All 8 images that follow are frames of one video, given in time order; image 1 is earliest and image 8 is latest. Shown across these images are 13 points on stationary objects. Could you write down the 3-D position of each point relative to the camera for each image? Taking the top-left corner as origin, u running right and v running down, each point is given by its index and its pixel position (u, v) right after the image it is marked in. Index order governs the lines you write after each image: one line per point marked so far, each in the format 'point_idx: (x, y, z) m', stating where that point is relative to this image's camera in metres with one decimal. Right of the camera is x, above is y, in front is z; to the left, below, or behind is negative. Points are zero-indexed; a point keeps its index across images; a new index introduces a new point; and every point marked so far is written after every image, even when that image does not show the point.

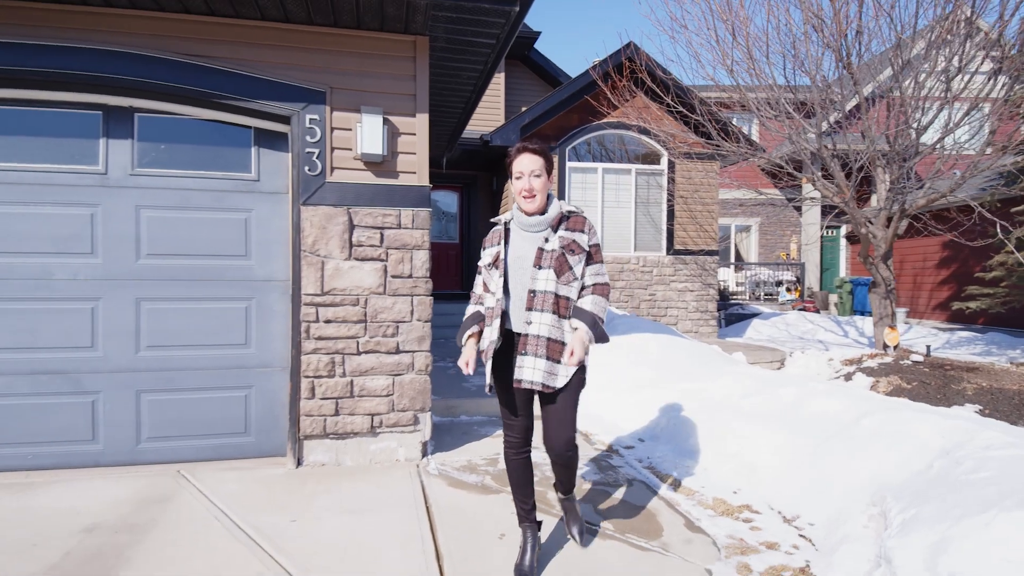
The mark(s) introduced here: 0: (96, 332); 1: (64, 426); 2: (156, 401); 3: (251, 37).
0: (-2.6, -0.3, +3.8) m
1: (-2.8, -0.9, +3.8) m
2: (-2.3, -0.7, +3.9) m
3: (-1.7, +1.6, +3.9) m
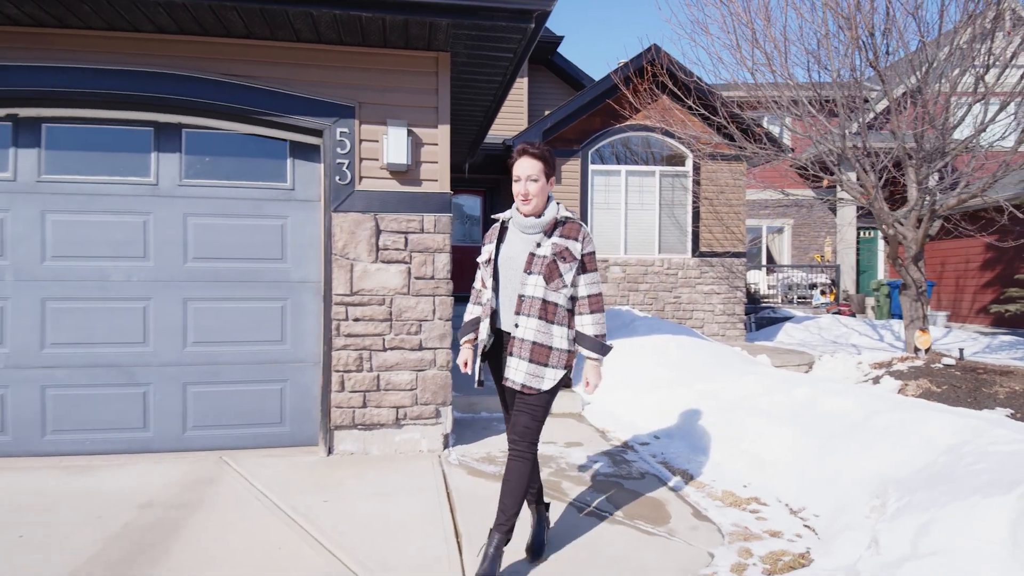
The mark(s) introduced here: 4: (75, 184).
0: (-2.5, -0.3, +4.2) m
1: (-2.7, -0.9, +4.2) m
2: (-2.2, -0.7, +4.3) m
3: (-1.5, +1.6, +4.2) m
4: (-3.0, +0.7, +4.1) m
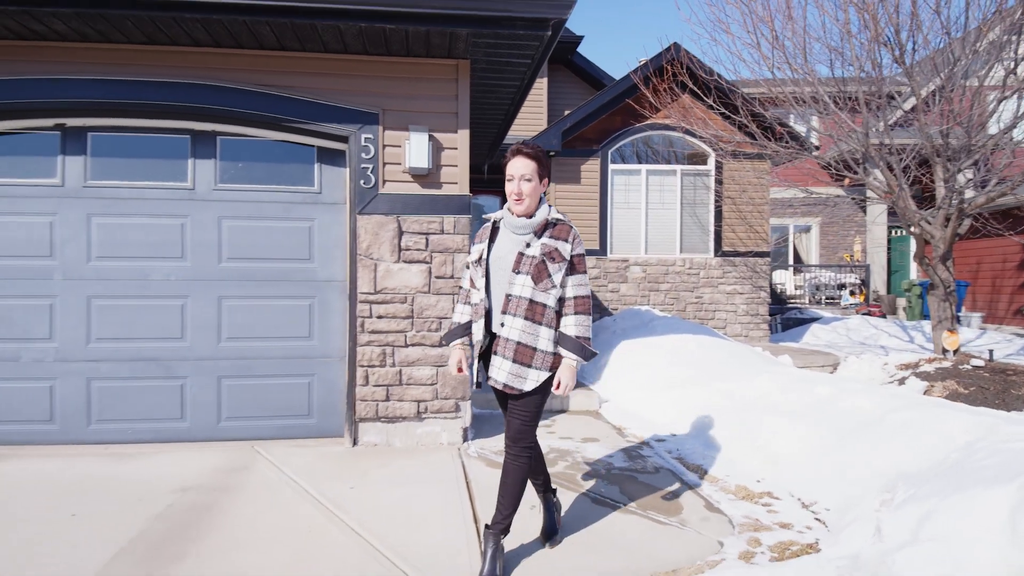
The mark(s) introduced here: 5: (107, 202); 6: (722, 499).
0: (-2.4, -0.3, +4.4) m
1: (-2.6, -0.9, +4.4) m
2: (-2.1, -0.7, +4.5) m
3: (-1.4, +1.6, +4.4) m
4: (-2.9, +0.7, +4.4) m
5: (-2.9, +0.6, +4.4) m
6: (+1.4, -1.4, +4.0) m
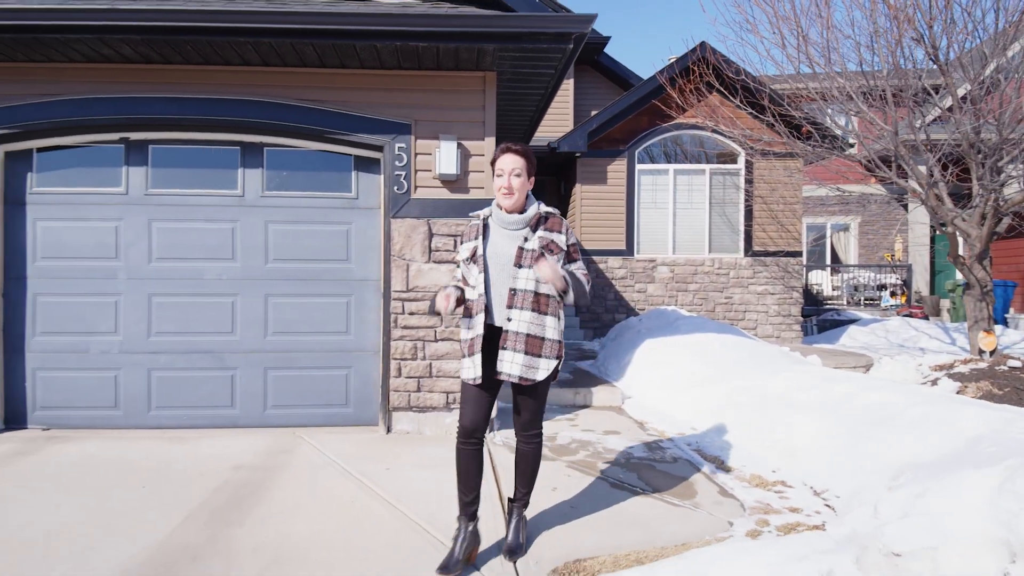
0: (-2.2, -0.3, +4.8) m
1: (-2.4, -0.9, +4.8) m
2: (-1.9, -0.7, +4.9) m
3: (-1.2, +1.6, +4.8) m
4: (-2.7, +0.7, +4.8) m
5: (-2.7, +0.6, +4.8) m
6: (+1.6, -1.4, +4.2) m
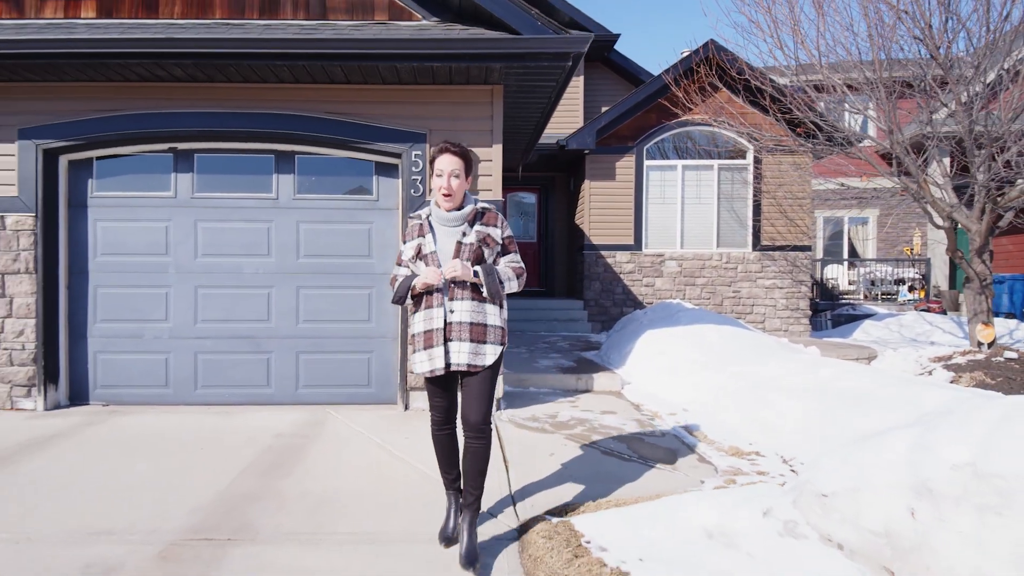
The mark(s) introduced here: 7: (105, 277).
0: (-2.2, -0.2, +5.4) m
1: (-2.4, -0.8, +5.4) m
2: (-1.9, -0.6, +5.5) m
3: (-1.2, +1.7, +5.3) m
4: (-2.6, +0.8, +5.4) m
5: (-2.7, +0.7, +5.4) m
6: (+1.6, -1.3, +4.7) m
7: (-3.6, +0.1, +5.4) m
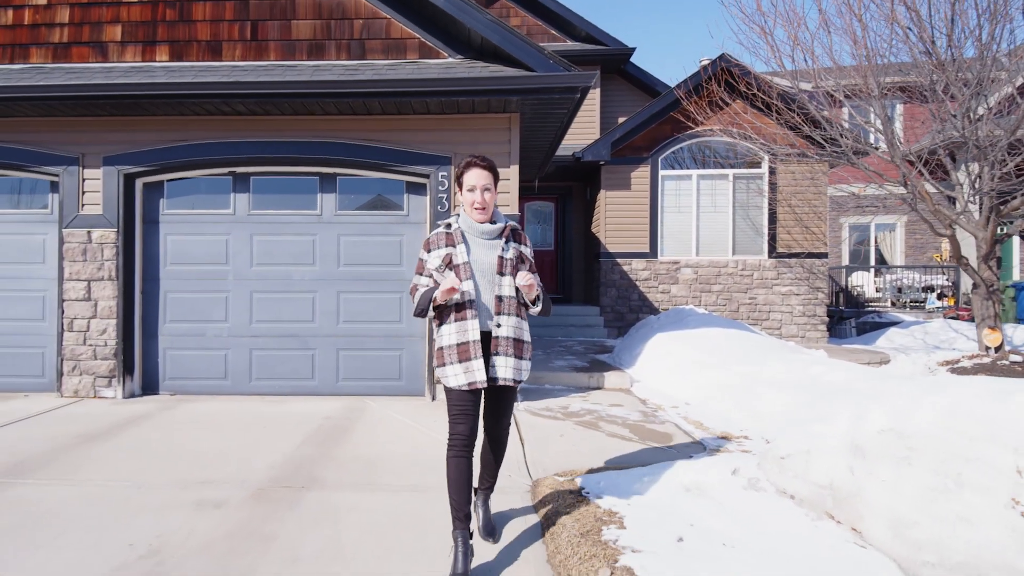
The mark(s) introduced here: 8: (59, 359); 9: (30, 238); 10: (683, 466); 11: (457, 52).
0: (-2.0, -0.2, +6.2) m
1: (-2.2, -0.8, +6.2) m
2: (-1.7, -0.7, +6.2) m
3: (-1.1, +1.7, +6.1) m
4: (-2.5, +0.7, +6.2) m
5: (-2.6, +0.6, +6.2) m
6: (+1.7, -1.3, +5.4) m
7: (-3.5, 0.0, +6.2) m
8: (-4.6, -0.7, +6.0) m
9: (-4.9, +0.5, +6.1) m
10: (+1.1, -1.2, +3.9) m
11: (-0.6, +2.4, +6.1) m
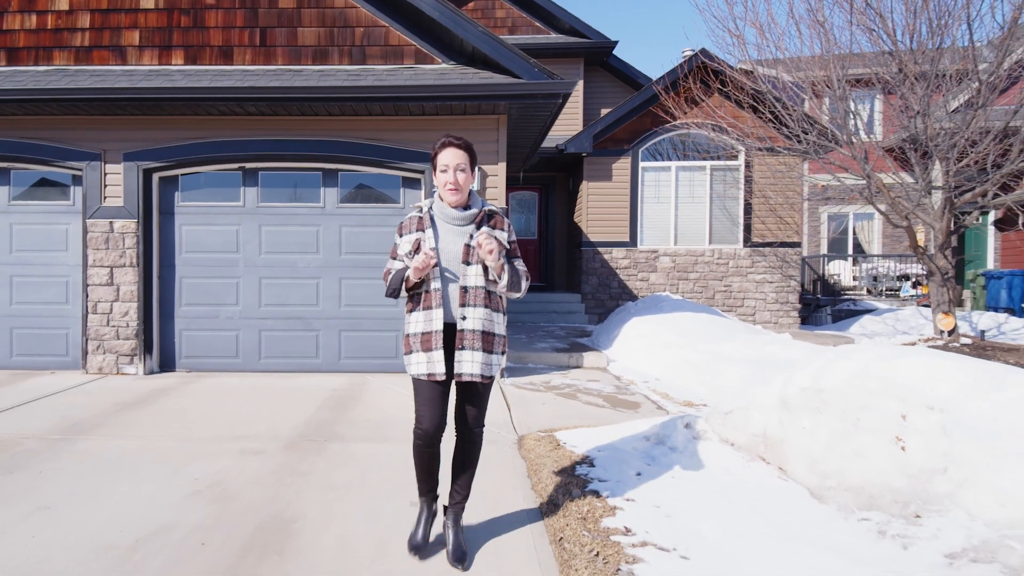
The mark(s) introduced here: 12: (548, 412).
0: (-2.2, -0.1, +6.8) m
1: (-2.4, -0.7, +6.8) m
2: (-1.8, -0.5, +6.8) m
3: (-1.2, +1.8, +6.7) m
4: (-2.6, +0.9, +6.7) m
5: (-2.7, +0.8, +6.7) m
6: (+1.6, -1.2, +6.1) m
7: (-3.6, +0.2, +6.7) m
8: (-4.7, -0.6, +6.6) m
9: (-5.0, +0.7, +6.6) m
10: (+1.0, -1.0, +4.6) m
11: (-0.7, +2.5, +6.7) m
12: (+0.3, -1.2, +5.6) m
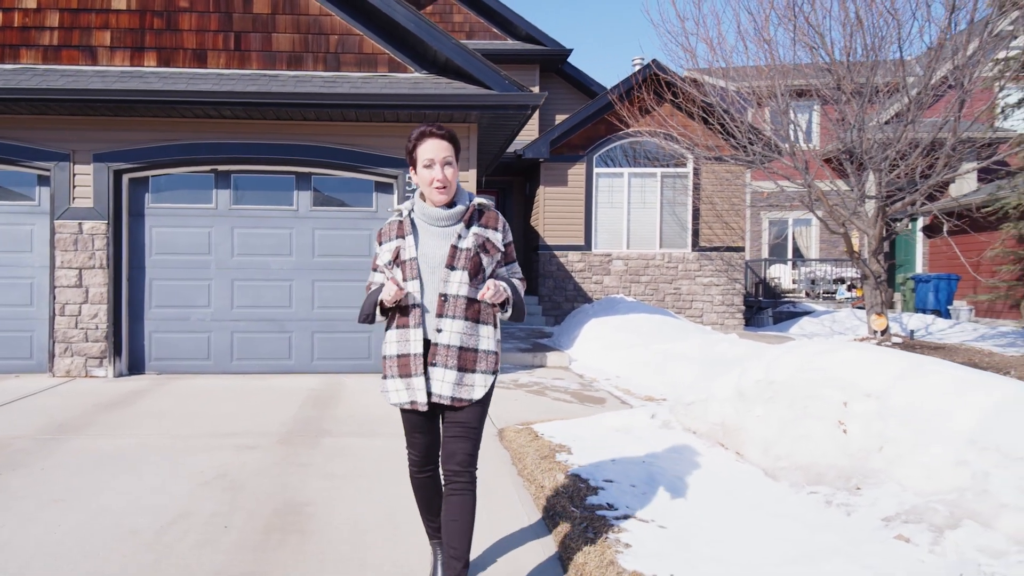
0: (-2.5, -0.1, +6.9) m
1: (-2.7, -0.7, +6.9) m
2: (-2.2, -0.6, +7.0) m
3: (-1.5, +1.8, +6.9) m
4: (-3.0, +0.9, +6.8) m
5: (-3.0, +0.8, +6.8) m
6: (+1.3, -1.2, +6.5) m
7: (-3.9, +0.2, +6.7) m
8: (-5.0, -0.6, +6.5) m
9: (-5.4, +0.6, +6.5) m
10: (+0.9, -1.1, +5.0) m
11: (-1.0, +2.5, +6.9) m
12: (+0.1, -1.2, +5.9) m
